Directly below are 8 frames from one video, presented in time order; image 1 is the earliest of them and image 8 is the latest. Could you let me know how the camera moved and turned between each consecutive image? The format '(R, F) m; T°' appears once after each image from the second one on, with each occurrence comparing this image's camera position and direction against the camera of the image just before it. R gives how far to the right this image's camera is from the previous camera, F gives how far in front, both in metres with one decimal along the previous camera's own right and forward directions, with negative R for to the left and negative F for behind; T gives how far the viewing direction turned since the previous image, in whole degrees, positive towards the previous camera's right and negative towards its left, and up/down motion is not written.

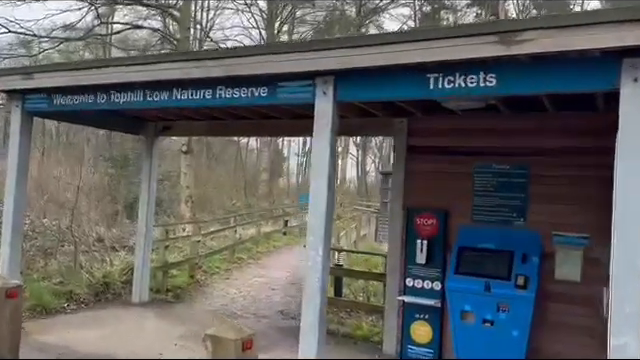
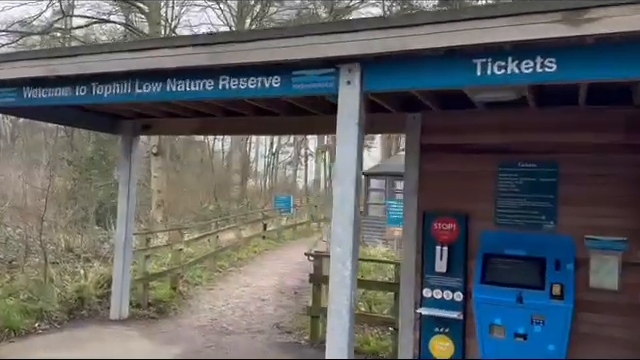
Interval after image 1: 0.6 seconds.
(-0.5, +0.7) m; +4°
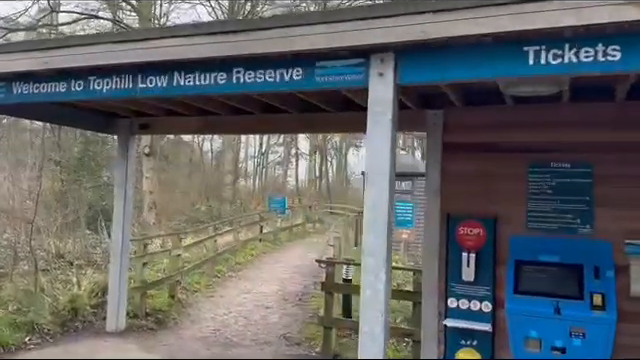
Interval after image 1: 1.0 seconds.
(-0.3, +0.5) m; +1°
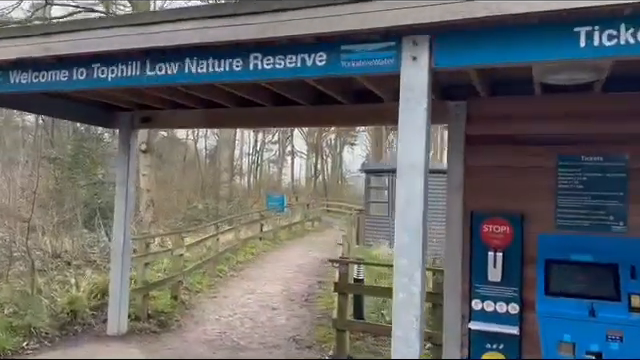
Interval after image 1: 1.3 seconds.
(-0.2, +0.3) m; +1°
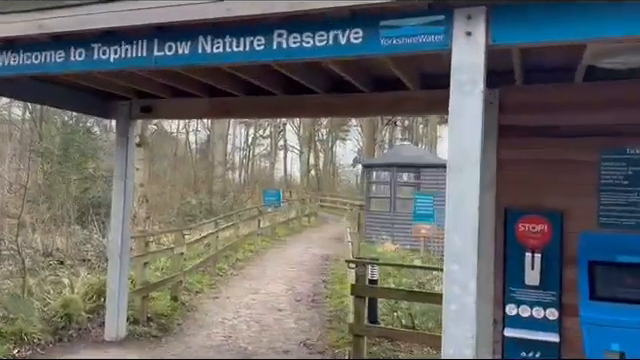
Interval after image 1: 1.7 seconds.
(-0.3, +0.5) m; +1°
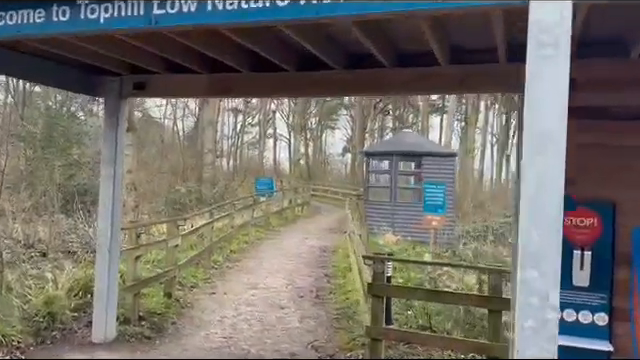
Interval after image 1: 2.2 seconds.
(-0.3, +0.6) m; +1°
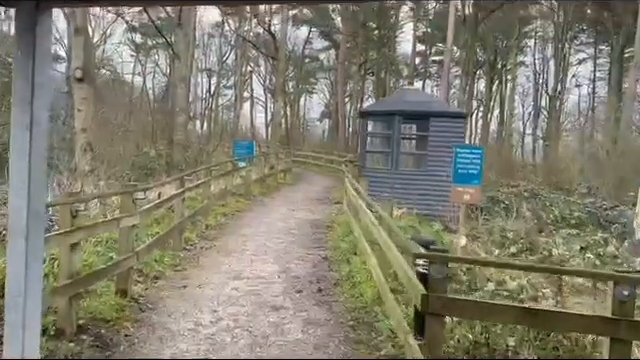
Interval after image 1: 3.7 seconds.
(-0.4, +2.0) m; +3°
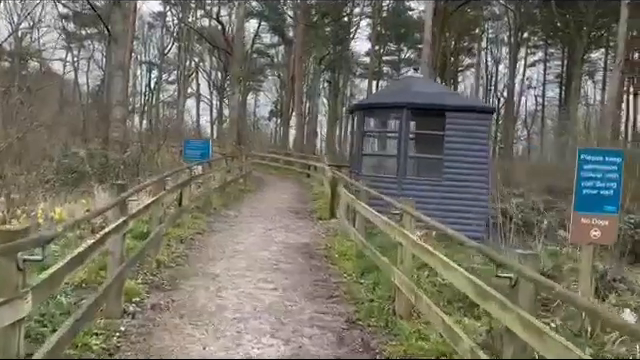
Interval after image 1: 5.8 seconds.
(-0.8, +3.0) m; +6°
